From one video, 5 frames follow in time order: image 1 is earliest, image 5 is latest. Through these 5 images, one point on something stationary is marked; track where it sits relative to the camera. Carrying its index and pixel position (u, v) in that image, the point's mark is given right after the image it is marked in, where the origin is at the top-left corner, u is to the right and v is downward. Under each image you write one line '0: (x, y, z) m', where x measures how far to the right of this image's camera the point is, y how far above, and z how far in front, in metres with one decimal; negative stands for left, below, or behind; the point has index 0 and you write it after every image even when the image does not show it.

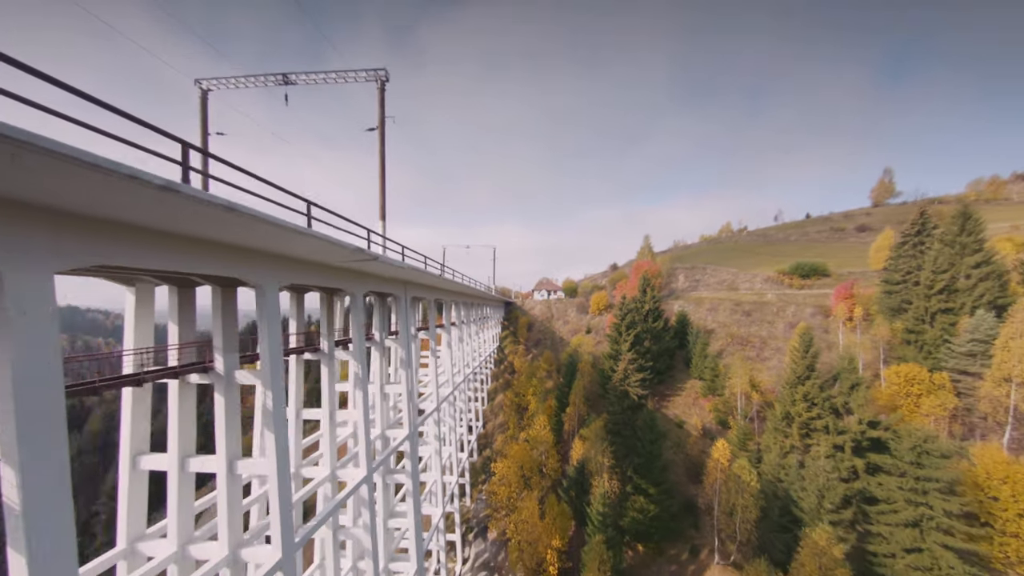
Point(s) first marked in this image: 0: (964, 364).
0: (+25.3, -4.3, +18.5) m
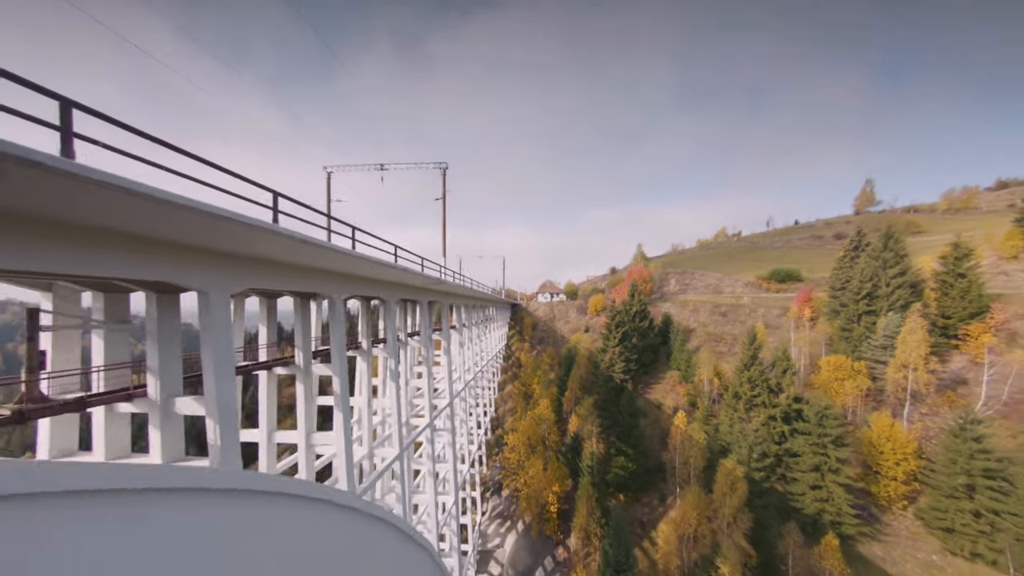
0: (+26.0, -4.8, +23.6) m
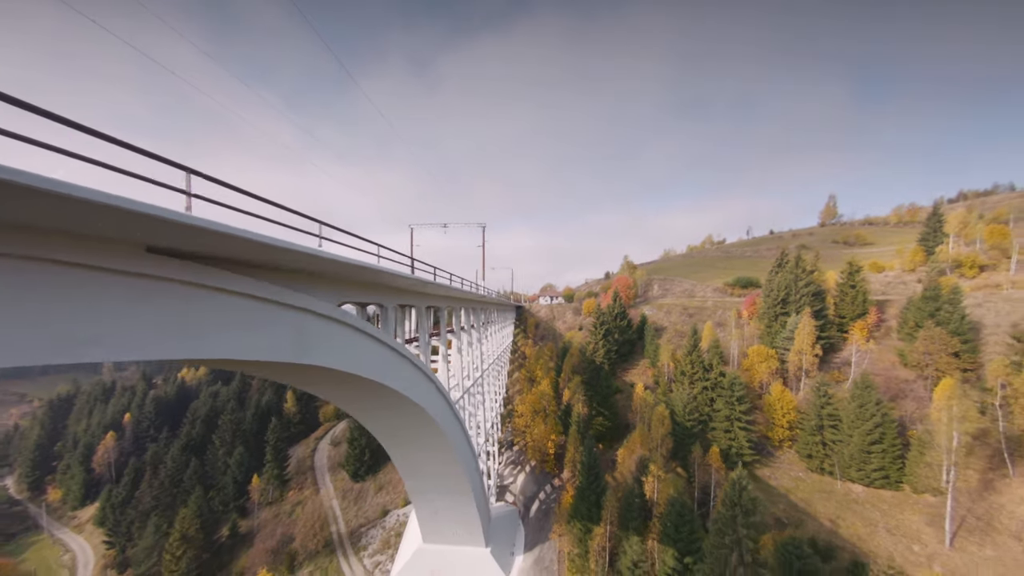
0: (+26.9, -5.5, +32.8) m
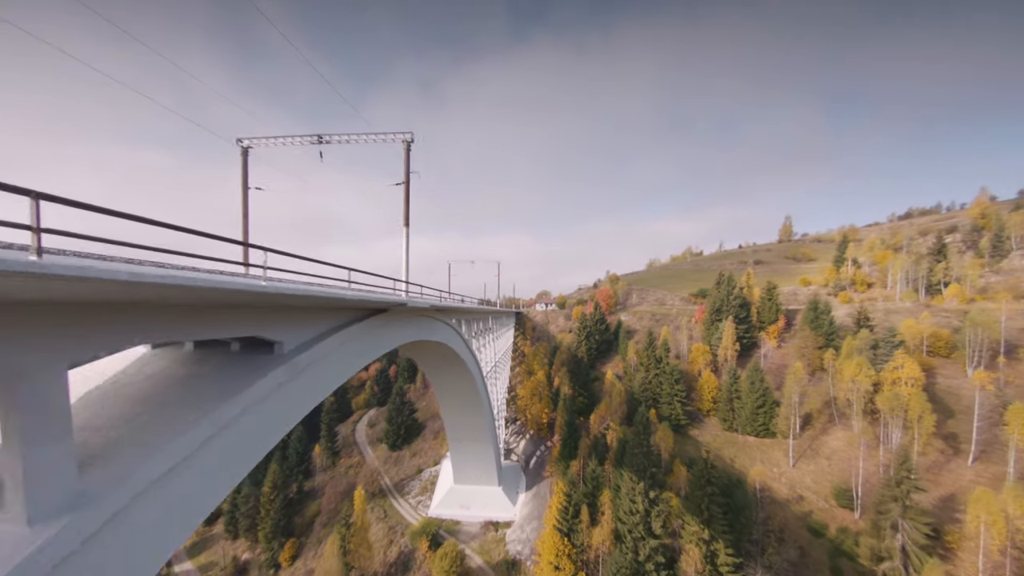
0: (+27.4, -7.3, +44.4) m
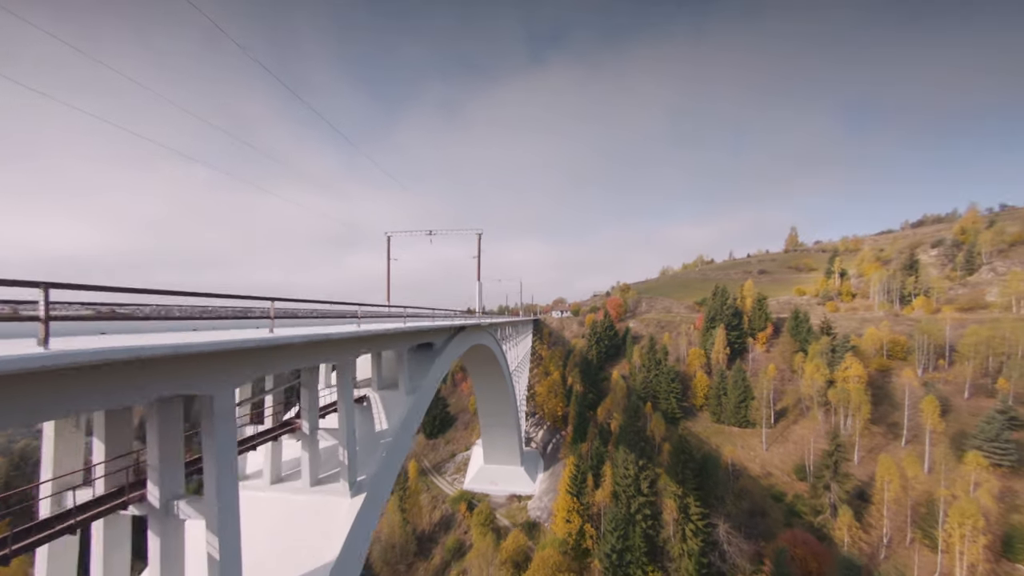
0: (+30.4, -9.1, +50.8) m
